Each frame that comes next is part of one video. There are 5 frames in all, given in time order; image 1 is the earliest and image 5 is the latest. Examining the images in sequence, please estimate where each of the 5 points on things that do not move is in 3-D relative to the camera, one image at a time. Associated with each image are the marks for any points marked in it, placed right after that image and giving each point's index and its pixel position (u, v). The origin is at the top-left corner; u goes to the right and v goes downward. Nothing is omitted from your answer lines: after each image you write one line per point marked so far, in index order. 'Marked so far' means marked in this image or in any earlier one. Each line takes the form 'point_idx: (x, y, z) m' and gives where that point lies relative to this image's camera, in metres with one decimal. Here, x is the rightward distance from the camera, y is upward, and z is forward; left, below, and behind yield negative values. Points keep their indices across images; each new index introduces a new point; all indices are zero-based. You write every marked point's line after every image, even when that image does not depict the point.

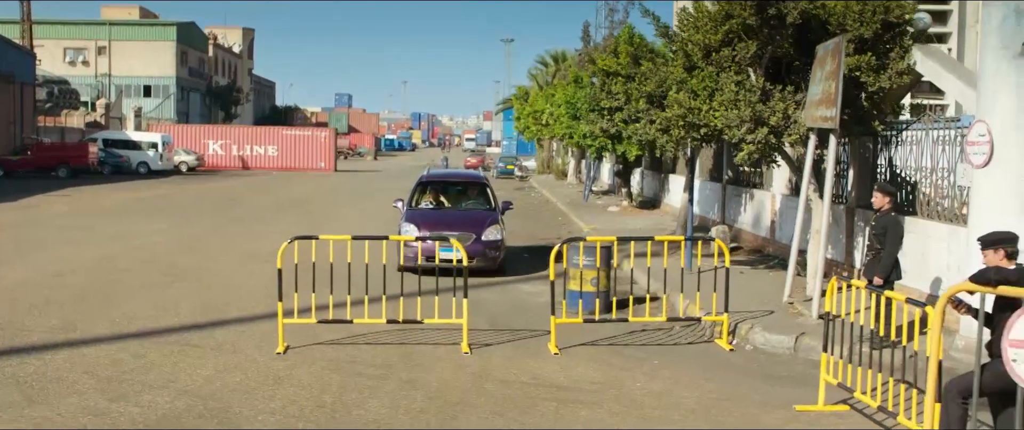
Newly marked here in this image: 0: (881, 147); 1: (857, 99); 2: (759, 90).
0: (+3.6, +0.7, +11.2) m
1: (+3.2, +1.1, +10.5) m
2: (+2.3, +1.1, +10.4) m
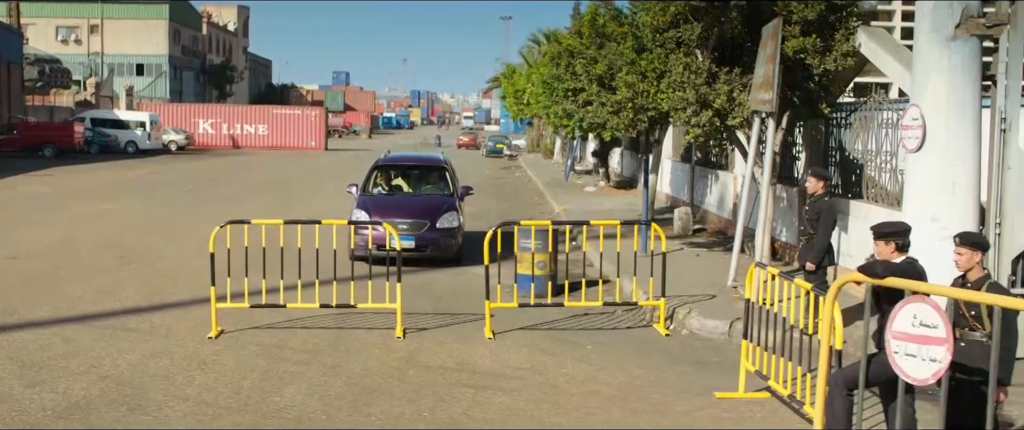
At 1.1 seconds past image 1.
0: (+3.1, +0.8, +11.1) m
1: (+2.7, +1.2, +10.4) m
2: (+1.7, +1.3, +10.3) m
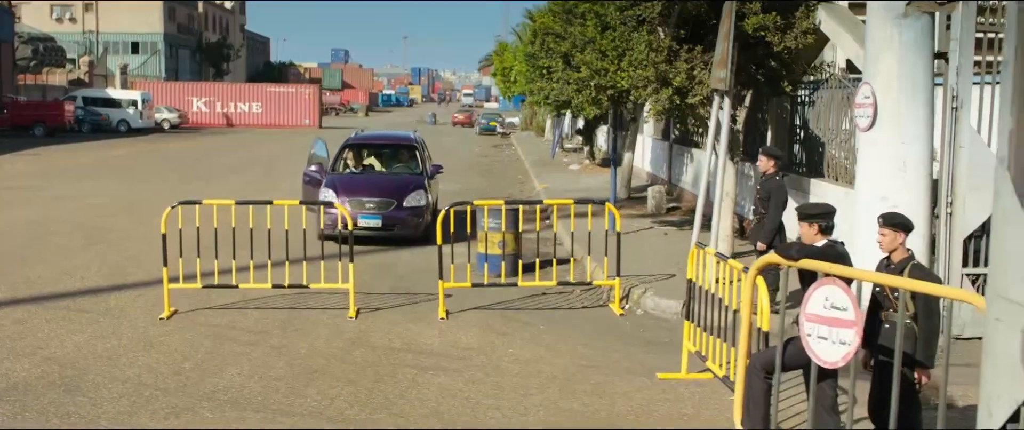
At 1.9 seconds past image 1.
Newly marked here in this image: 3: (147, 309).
0: (+2.7, +1.0, +11.0) m
1: (+2.3, +1.4, +10.3) m
2: (+1.4, +1.5, +10.3) m
3: (-3.0, -0.8, +9.3) m
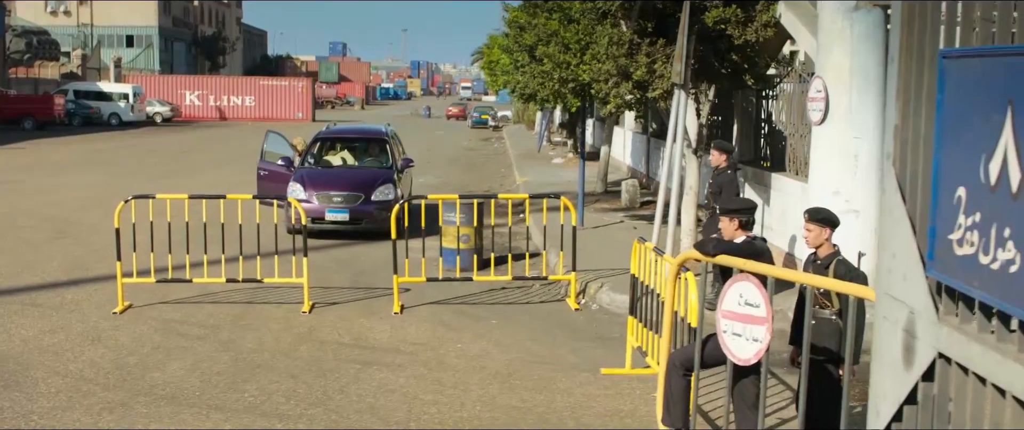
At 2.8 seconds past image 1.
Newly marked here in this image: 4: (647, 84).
0: (+2.4, +1.1, +10.9) m
1: (+1.9, +1.5, +10.3) m
2: (+1.0, +1.5, +10.2) m
3: (-3.3, -0.7, +9.3) m
4: (+1.2, +1.2, +10.2) m
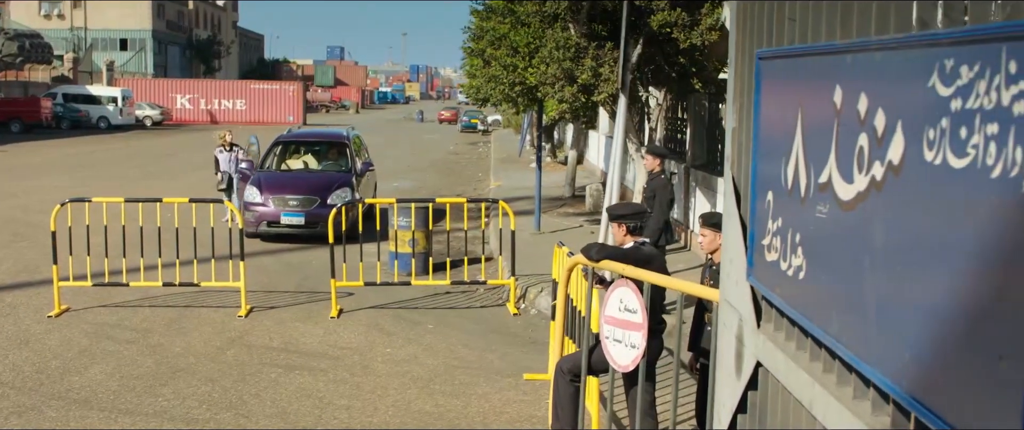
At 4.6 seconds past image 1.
0: (+1.9, +1.0, +10.9) m
1: (+1.5, +1.4, +10.2) m
2: (+0.5, +1.5, +10.1) m
3: (-3.8, -0.7, +9.3) m
4: (+0.7, +1.1, +10.2) m
